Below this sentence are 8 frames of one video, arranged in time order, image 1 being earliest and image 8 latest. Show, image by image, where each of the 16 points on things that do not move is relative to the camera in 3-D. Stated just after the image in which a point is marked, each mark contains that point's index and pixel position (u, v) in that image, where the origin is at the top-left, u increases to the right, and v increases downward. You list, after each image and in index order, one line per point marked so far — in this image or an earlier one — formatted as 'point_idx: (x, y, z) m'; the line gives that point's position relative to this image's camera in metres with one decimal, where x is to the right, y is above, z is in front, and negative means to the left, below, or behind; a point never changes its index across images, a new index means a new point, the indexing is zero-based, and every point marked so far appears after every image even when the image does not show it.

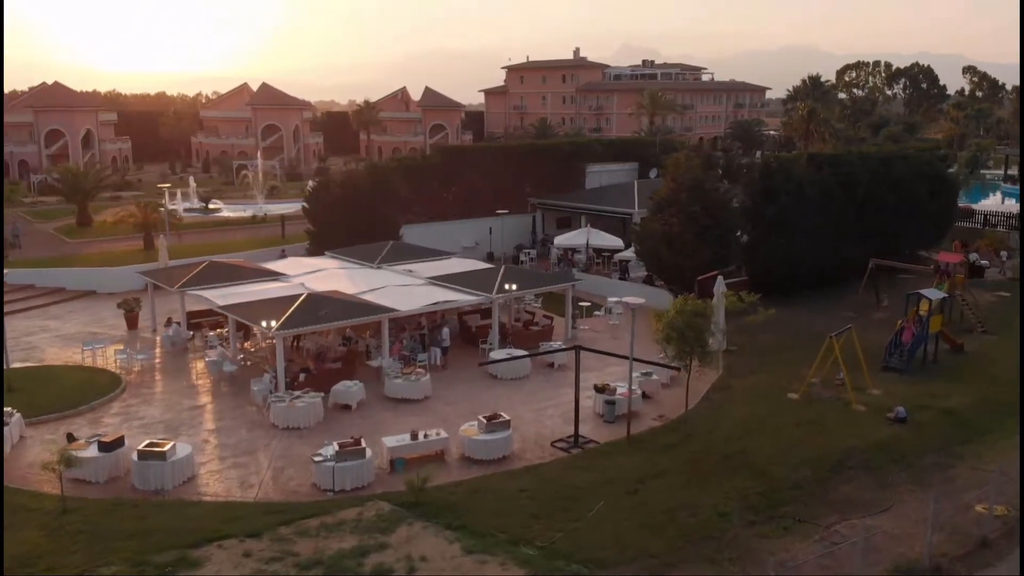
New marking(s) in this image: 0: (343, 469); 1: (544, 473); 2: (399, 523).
0: (-2.9, -3.1, +15.8) m
1: (+0.6, -3.3, +16.3) m
2: (-1.8, -3.6, +14.2) m
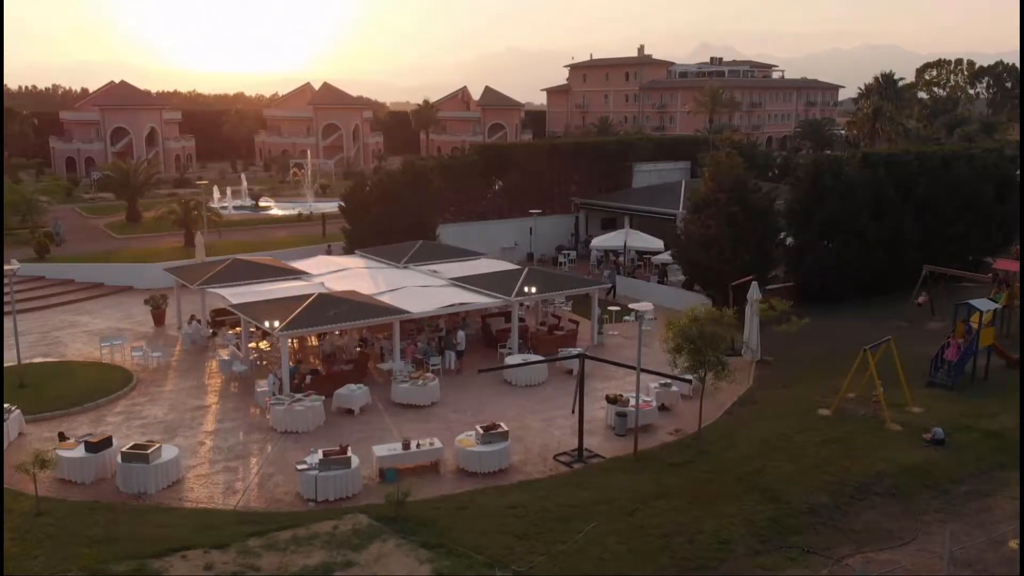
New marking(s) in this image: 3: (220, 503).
0: (-3.0, -3.1, +15.1) m
1: (+0.5, -3.4, +15.3) m
2: (-2.0, -3.7, +13.5) m
3: (-4.8, -3.6, +15.3) m
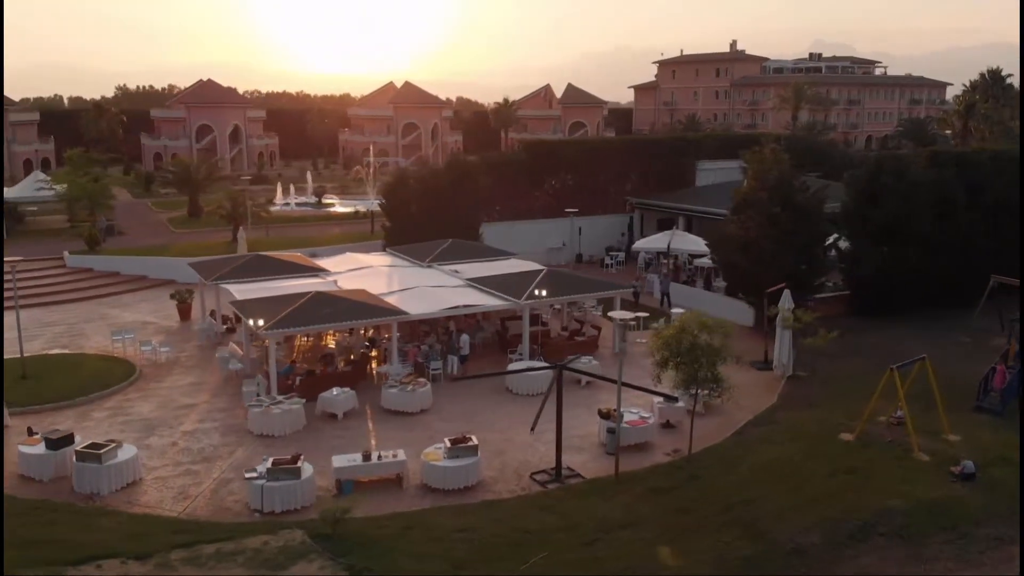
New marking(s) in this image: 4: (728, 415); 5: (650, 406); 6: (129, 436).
0: (-3.7, -3.1, +14.2) m
1: (-0.2, -3.4, +14.1) m
2: (-2.9, -3.7, +12.5) m
3: (-5.5, -3.5, +14.6) m
4: (+4.4, -2.6, +18.9) m
5: (+2.9, -2.4, +19.0) m
6: (-7.3, -2.8, +17.6) m
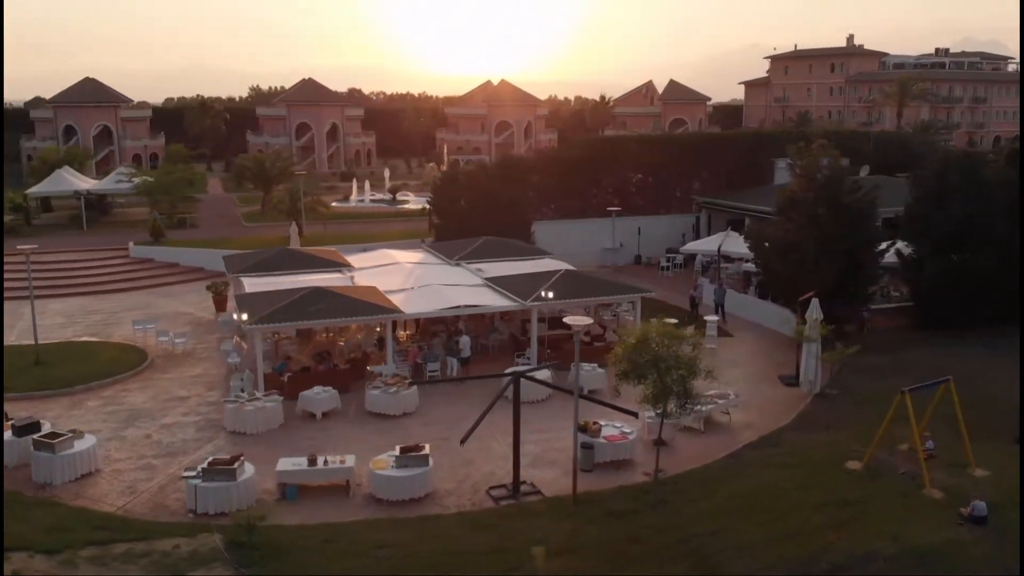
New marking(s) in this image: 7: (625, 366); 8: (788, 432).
0: (-4.6, -3.0, +13.7) m
1: (-1.1, -3.4, +13.1) m
2: (-4.0, -3.6, +11.9) m
3: (-6.3, -3.4, +14.3) m
4: (+4.1, -2.7, +17.2) m
5: (+2.6, -2.5, +17.5) m
6: (-7.7, -2.6, +17.6) m
7: (+1.7, -1.2, +13.8) m
8: (+5.1, -2.7, +17.1) m
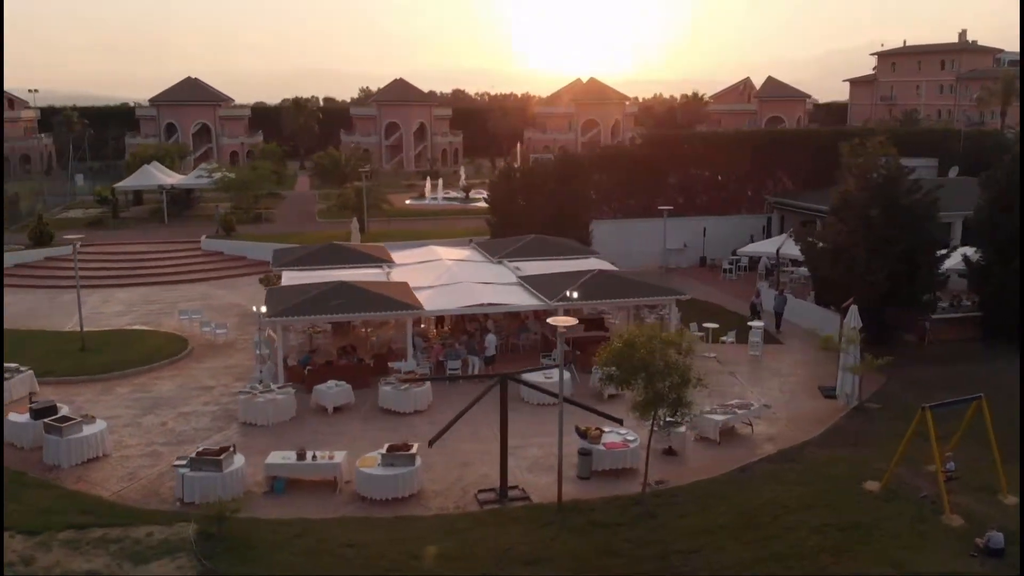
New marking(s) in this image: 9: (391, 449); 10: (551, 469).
0: (-4.8, -2.9, +13.8) m
1: (-1.5, -3.4, +12.8) m
2: (-4.5, -3.5, +11.9) m
3: (-6.5, -3.2, +14.6) m
4: (+4.2, -2.8, +16.3) m
5: (+2.7, -2.5, +16.8) m
6: (-7.5, -2.4, +18.0) m
7: (+1.5, -1.2, +13.1) m
8: (+5.2, -2.8, +16.1) m
9: (-1.9, -2.5, +14.3) m
10: (+0.6, -3.0, +15.3) m
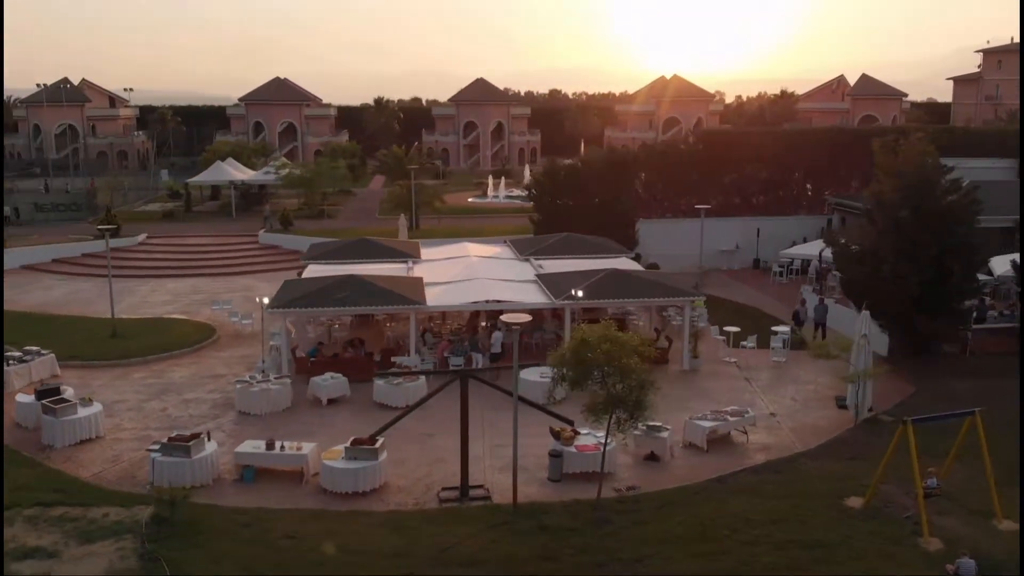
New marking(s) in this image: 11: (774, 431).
0: (-5.4, -2.7, +14.1) m
1: (-2.2, -3.3, +12.7) m
2: (-5.3, -3.3, +12.2) m
3: (-6.9, -3.0, +15.1) m
4: (+3.9, -2.8, +15.5) m
5: (+2.5, -2.5, +16.2) m
6: (-7.6, -2.2, +18.6) m
7: (+0.8, -1.1, +12.7) m
8: (+4.8, -2.8, +15.2) m
9: (-2.4, -2.4, +14.2) m
10: (+0.2, -3.0, +14.9) m
11: (+4.7, -2.6, +16.6) m
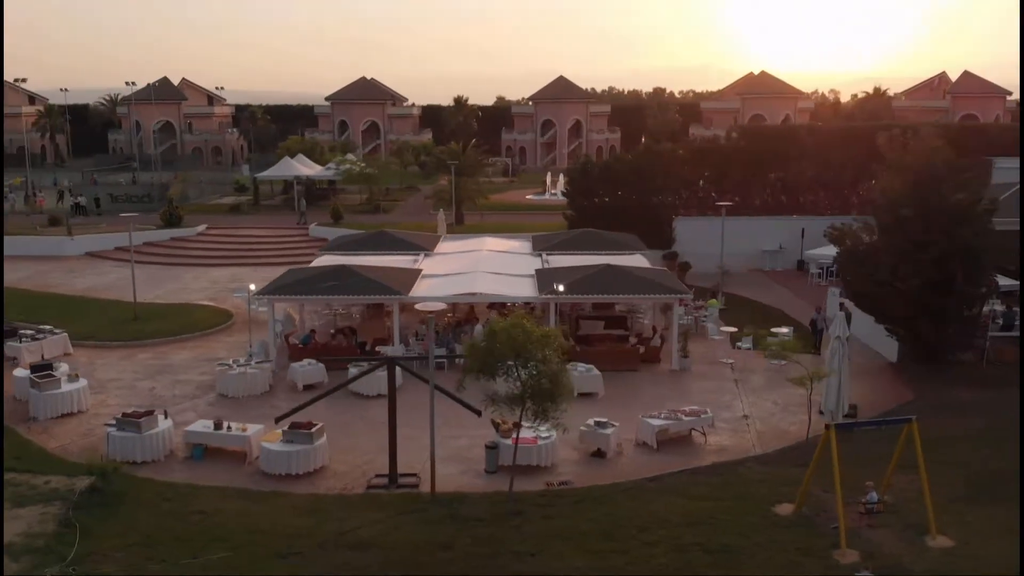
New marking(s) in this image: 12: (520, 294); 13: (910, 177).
0: (-6.4, -2.4, +14.7) m
1: (-3.4, -3.0, +13.0) m
2: (-6.5, -3.0, +12.8) m
3: (-7.8, -2.6, +15.9) m
4: (+3.0, -2.7, +15.1) m
5: (+1.7, -2.4, +15.9) m
6: (-8.0, -1.9, +19.4) m
7: (-0.4, -1.0, +12.6) m
8: (+3.9, -2.8, +14.6) m
9: (-3.4, -2.2, +14.5) m
10: (-0.8, -2.8, +14.9) m
11: (+3.9, -2.5, +16.0) m
12: (+0.3, -0.1, +20.0) m
13: (+8.1, +2.3, +18.7) m
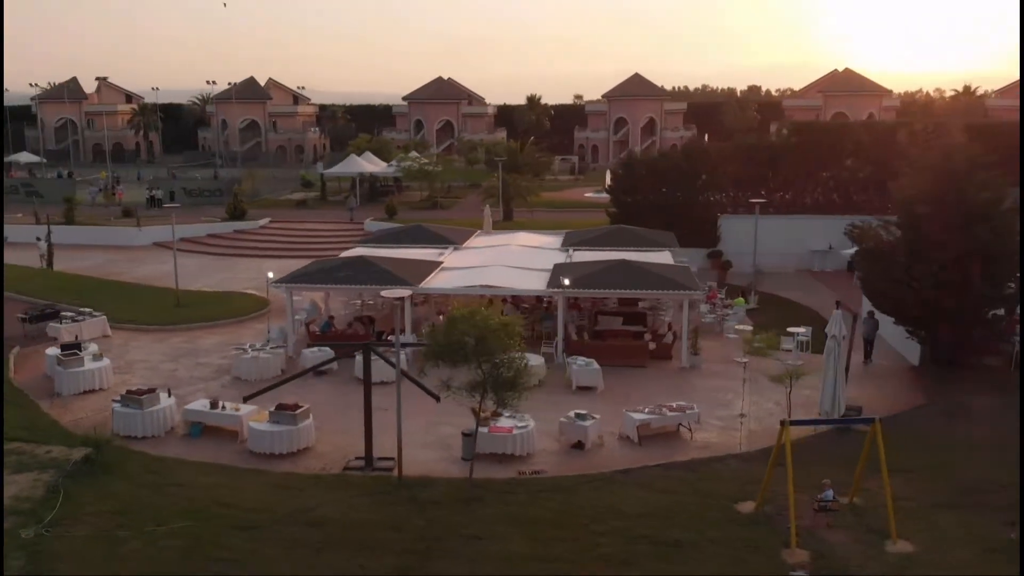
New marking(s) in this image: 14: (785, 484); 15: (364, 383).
0: (-6.7, -2.1, +15.6) m
1: (-3.9, -2.8, +13.5) m
2: (-7.0, -2.7, +13.7) m
3: (-8.0, -2.3, +16.9) m
4: (+2.6, -2.7, +14.9) m
5: (+1.4, -2.3, +15.9) m
6: (-7.8, -1.6, +20.4) m
7: (-0.9, -0.8, +12.8) m
8: (+3.5, -2.7, +14.4) m
9: (-3.7, -2.0, +15.0) m
10: (-1.1, -2.6, +15.2) m
11: (+3.7, -2.5, +15.8) m
12: (+0.5, 0.0, +20.1) m
13: (+8.3, +2.3, +18.0) m
14: (+4.0, -2.8, +13.3) m
15: (-2.3, -1.4, +13.9) m
